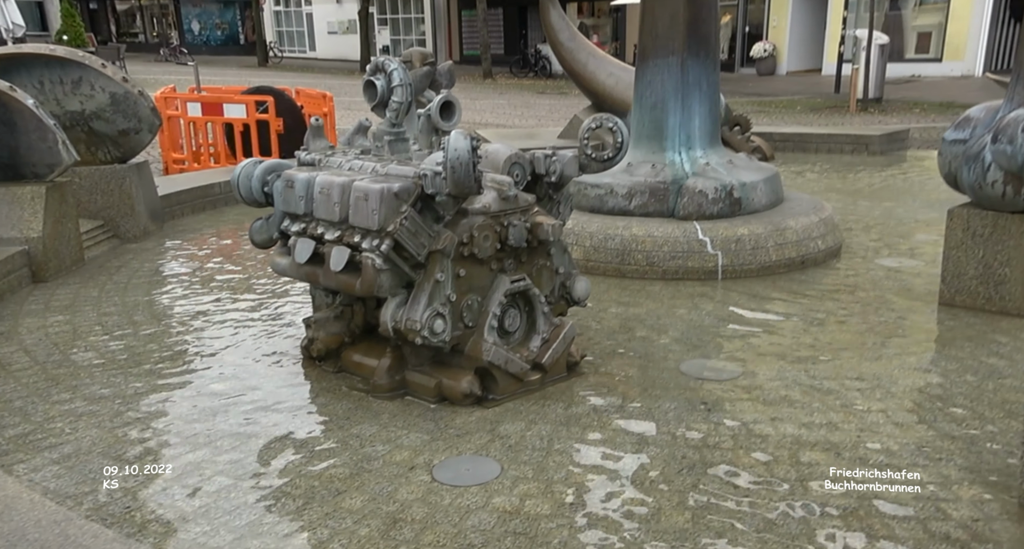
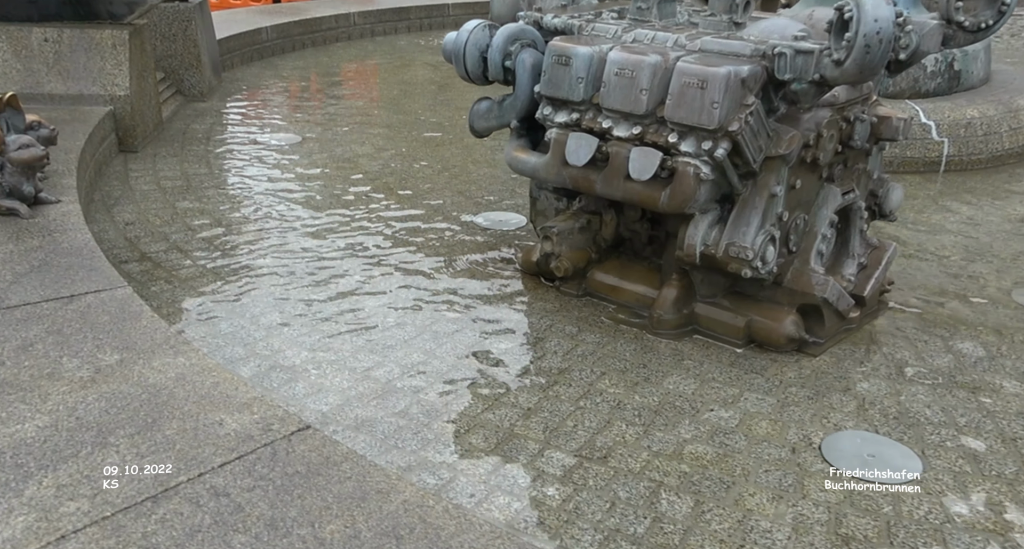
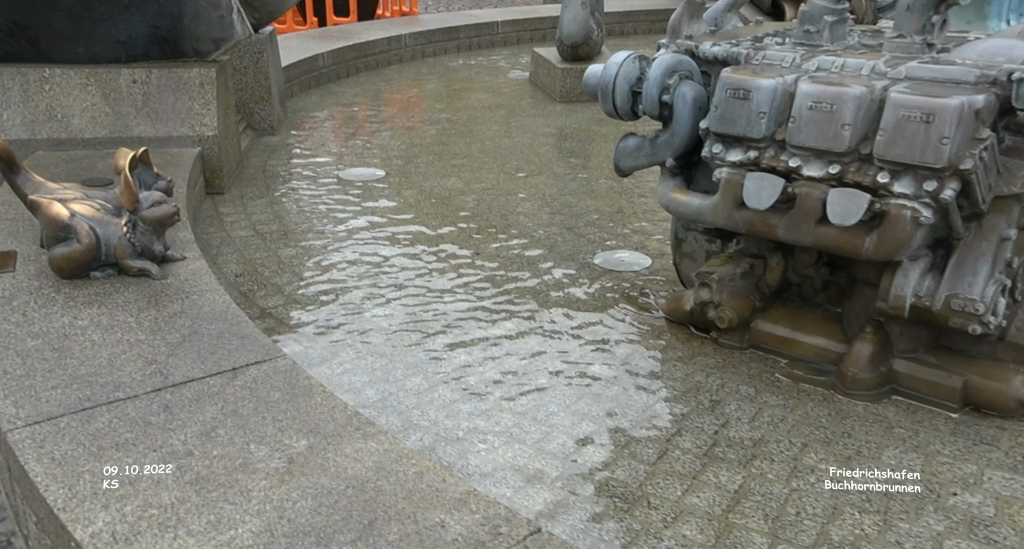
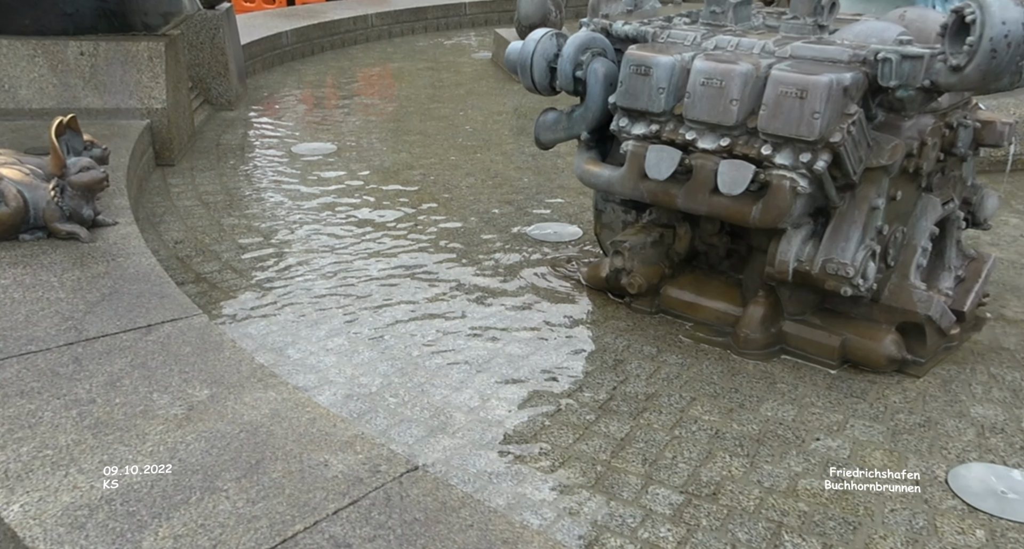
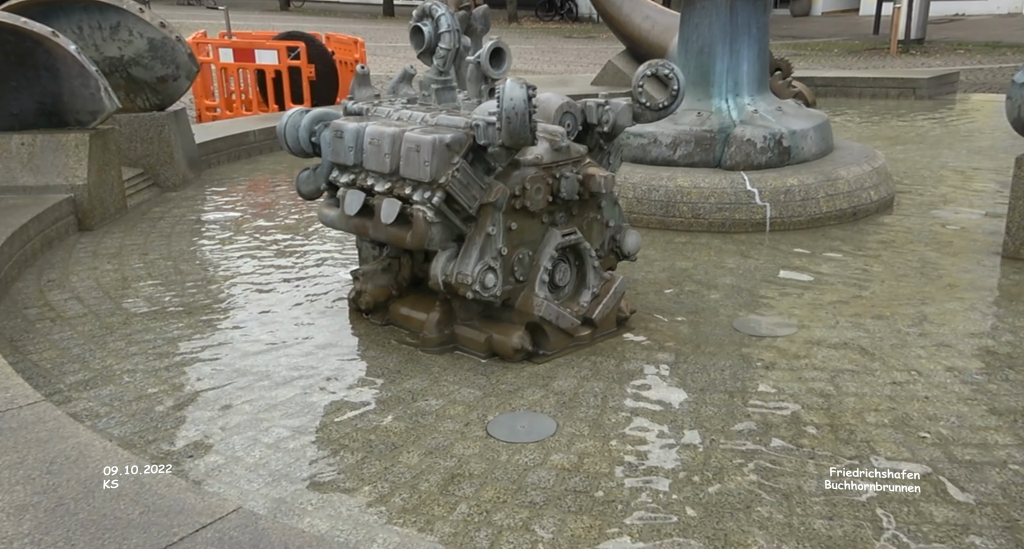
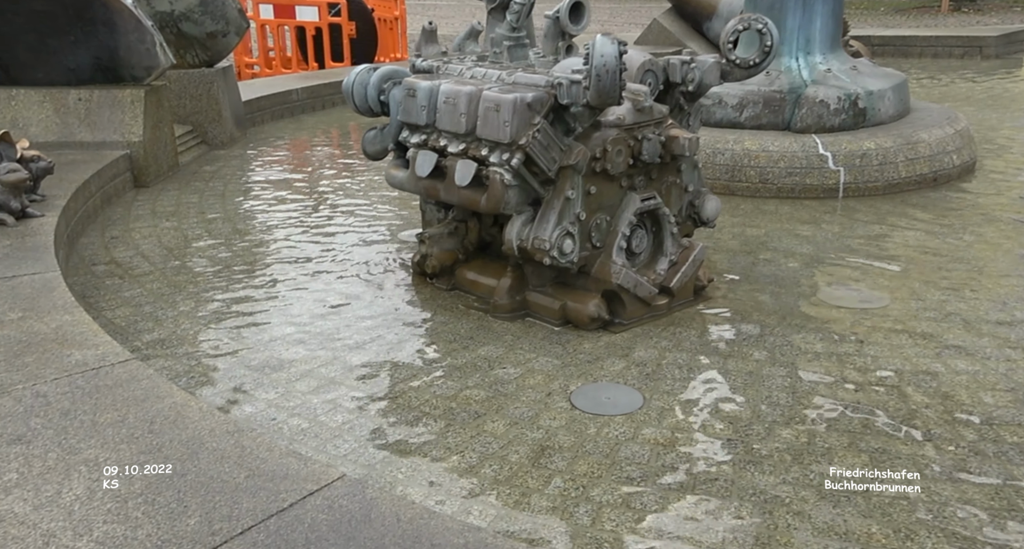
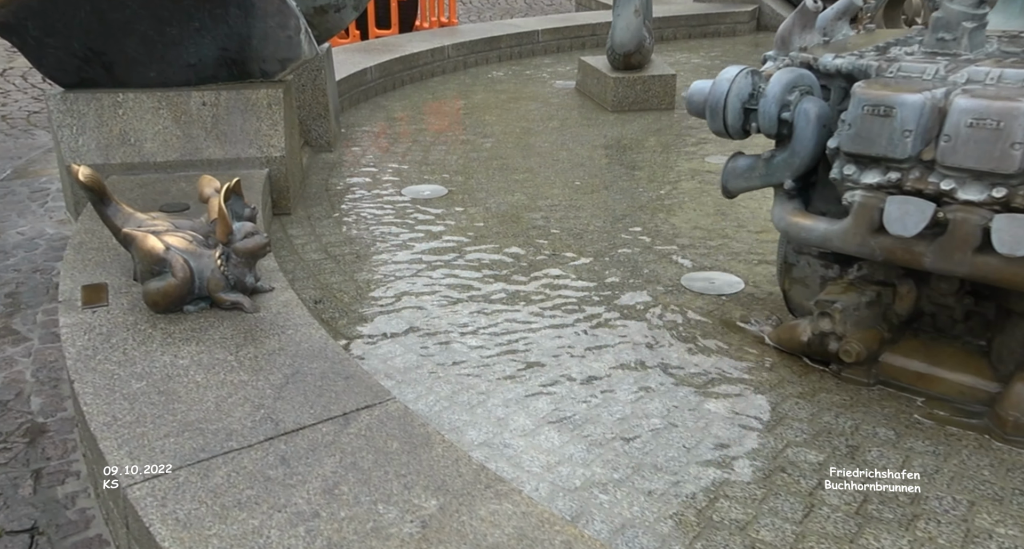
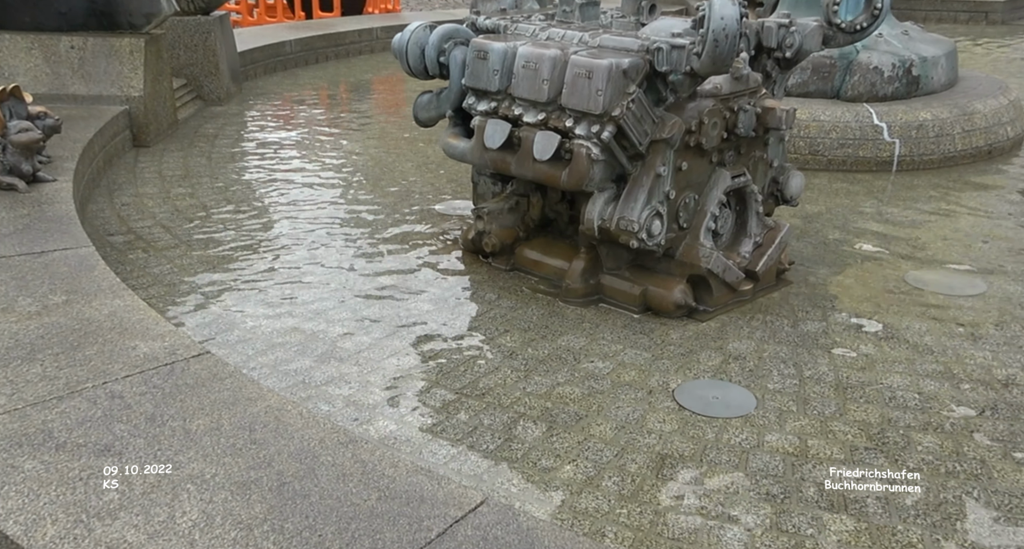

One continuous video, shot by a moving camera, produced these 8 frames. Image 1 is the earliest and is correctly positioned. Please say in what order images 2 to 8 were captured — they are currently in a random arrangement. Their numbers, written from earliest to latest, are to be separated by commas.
5, 6, 8, 2, 4, 3, 7
